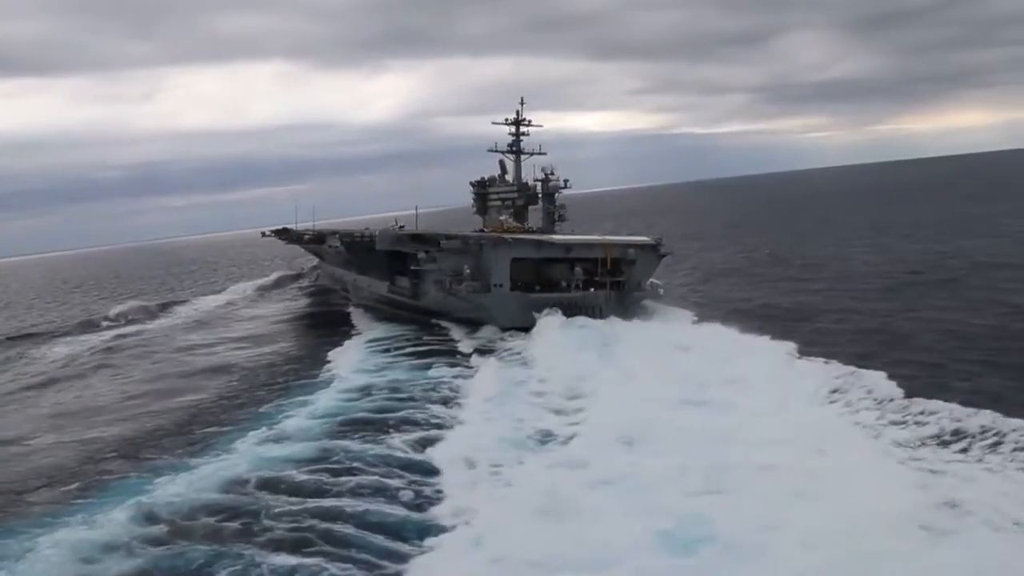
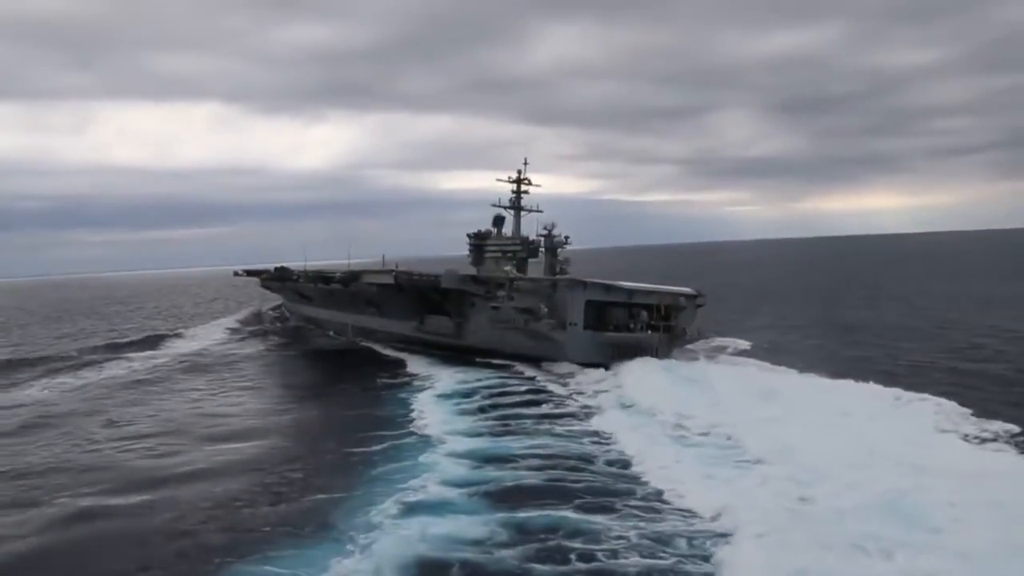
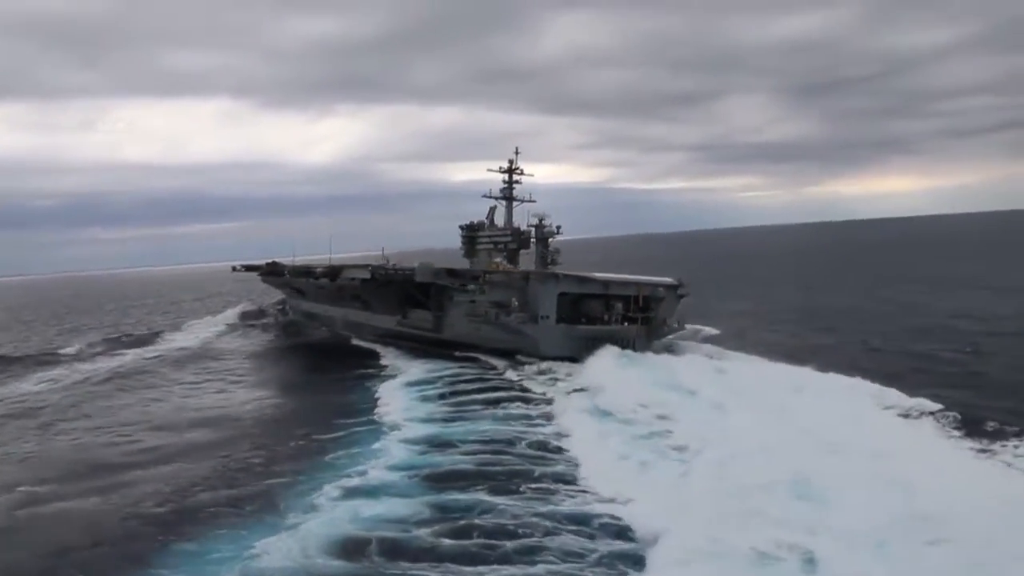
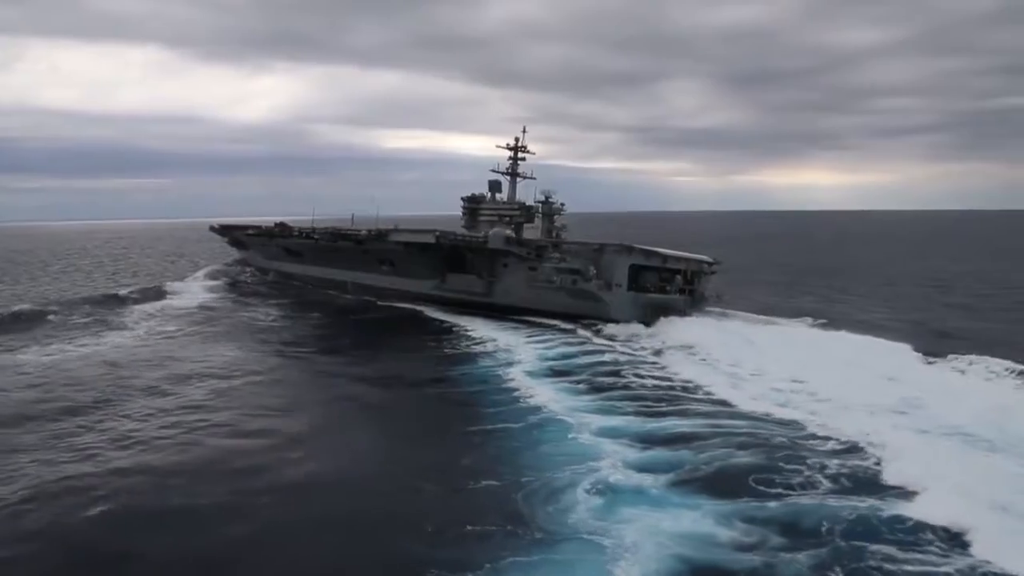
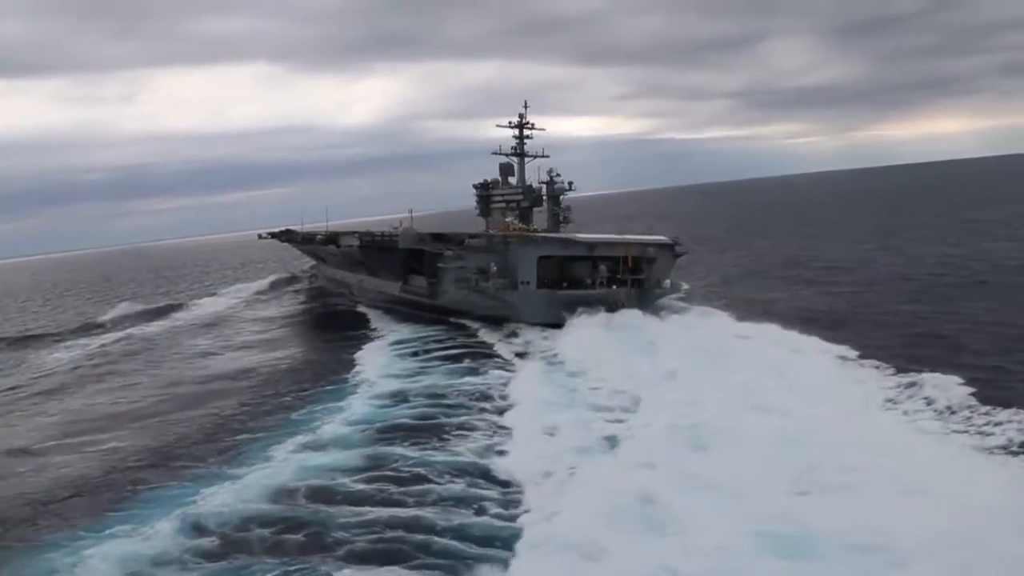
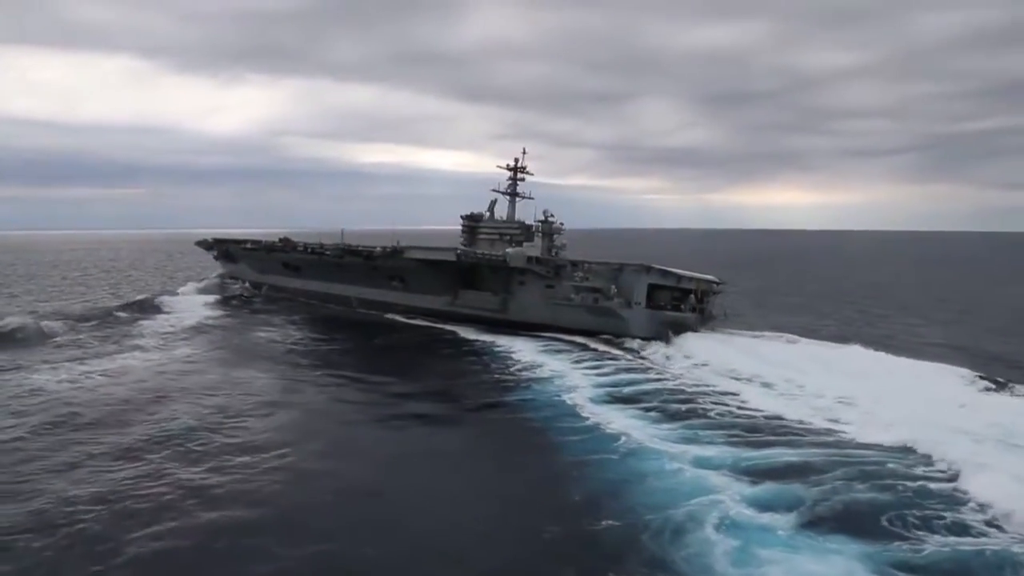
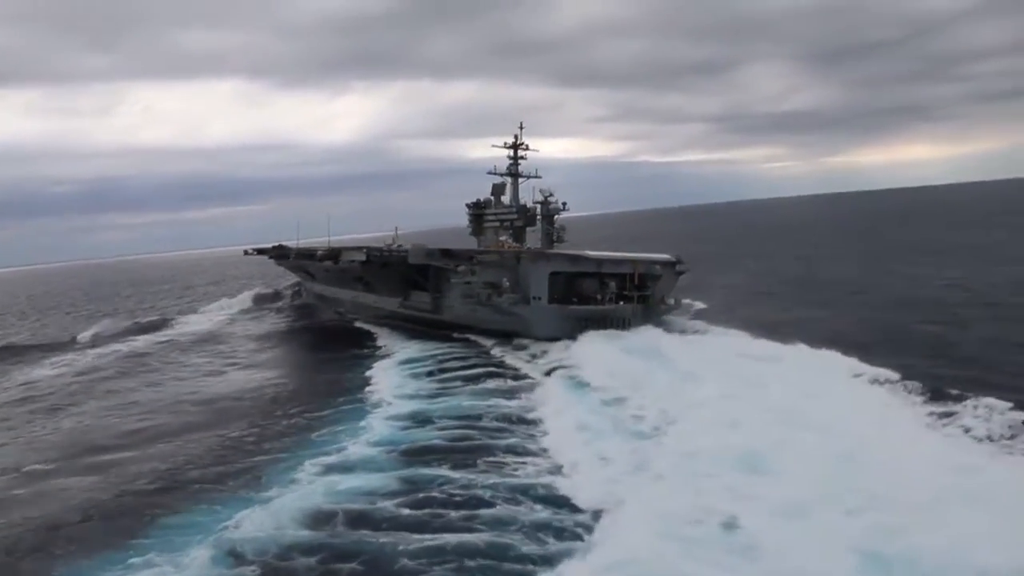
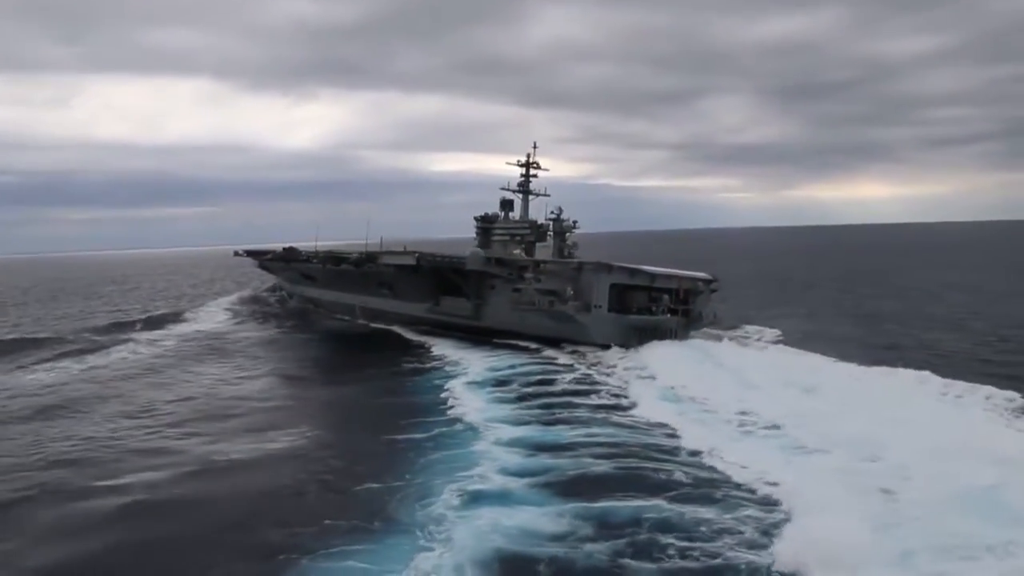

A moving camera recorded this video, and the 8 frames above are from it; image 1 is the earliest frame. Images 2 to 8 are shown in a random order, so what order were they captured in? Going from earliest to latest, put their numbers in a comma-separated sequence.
5, 7, 3, 2, 8, 4, 6
